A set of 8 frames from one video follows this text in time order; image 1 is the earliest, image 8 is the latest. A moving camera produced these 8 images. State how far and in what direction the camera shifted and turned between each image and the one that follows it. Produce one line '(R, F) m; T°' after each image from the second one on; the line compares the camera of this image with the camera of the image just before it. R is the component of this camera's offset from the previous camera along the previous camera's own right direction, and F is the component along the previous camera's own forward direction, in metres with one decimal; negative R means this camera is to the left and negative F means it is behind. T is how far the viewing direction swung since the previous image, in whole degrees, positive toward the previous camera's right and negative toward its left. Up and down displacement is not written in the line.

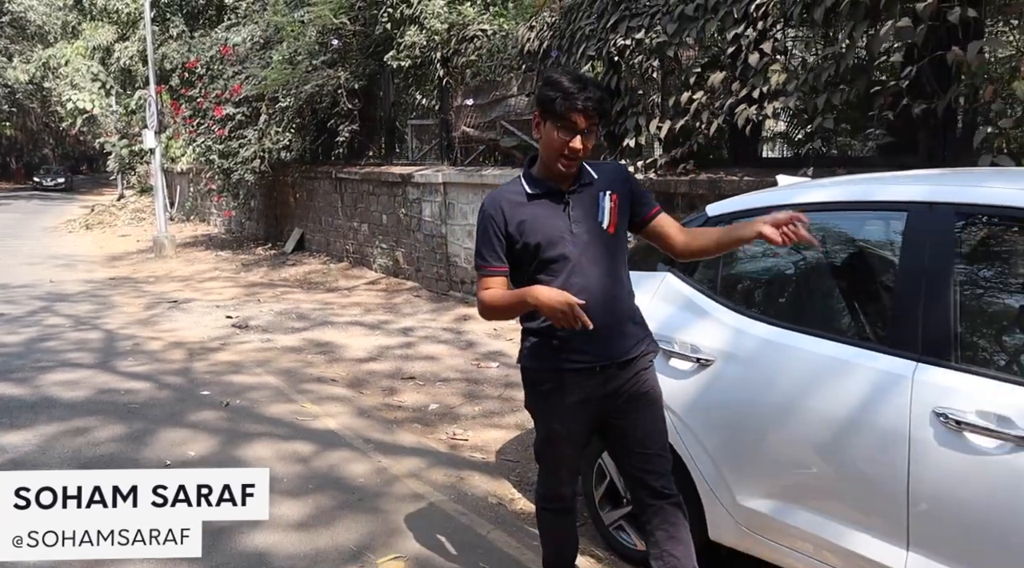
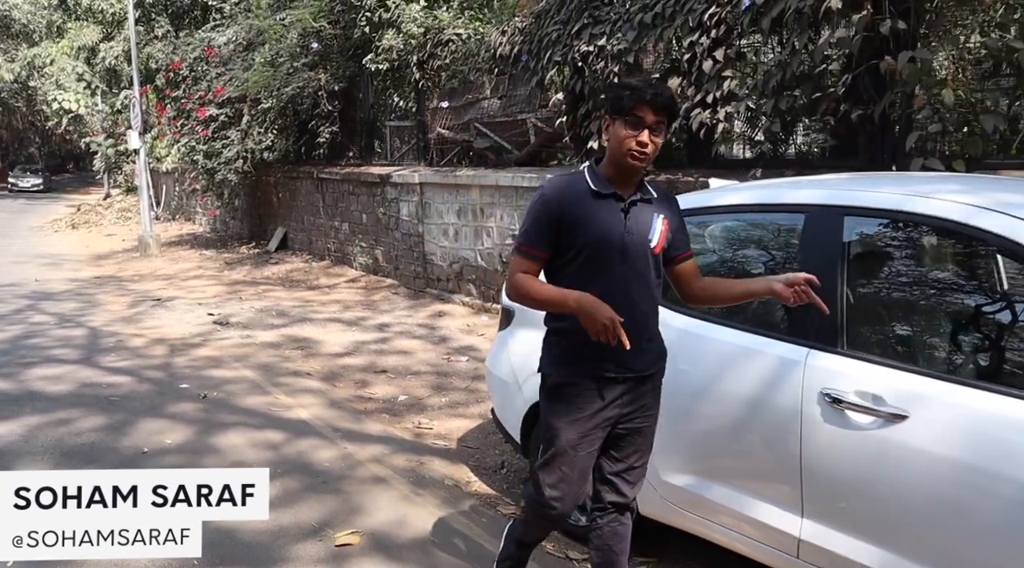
(+0.2, -0.3) m; +1°
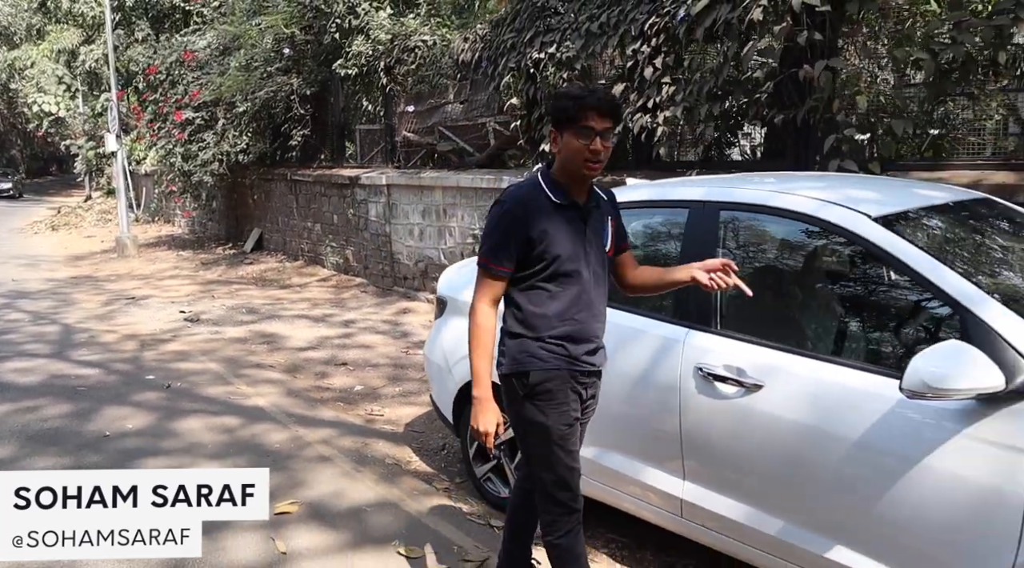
(+0.3, -0.3) m; +1°
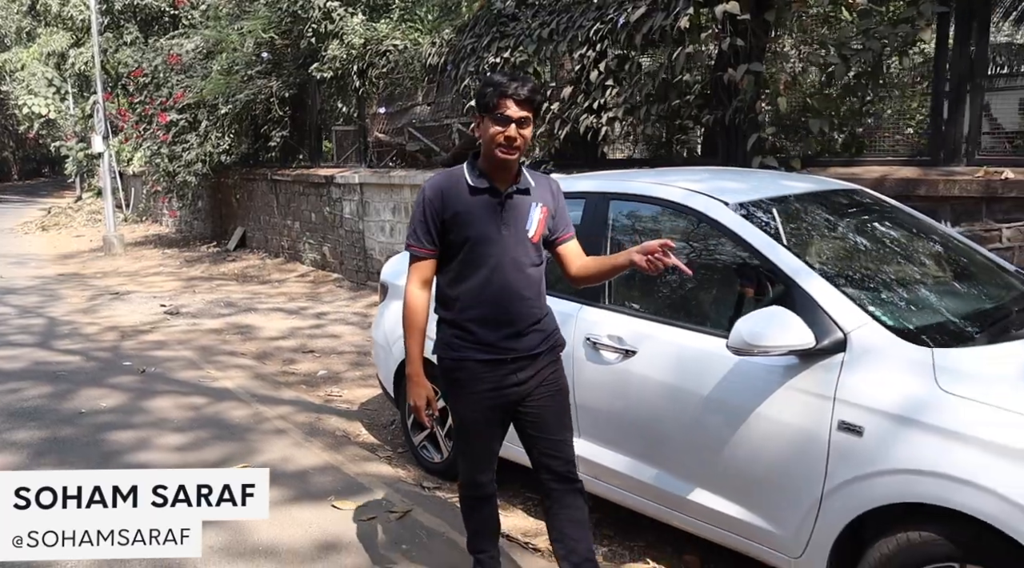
(+0.3, -0.4) m; 0°
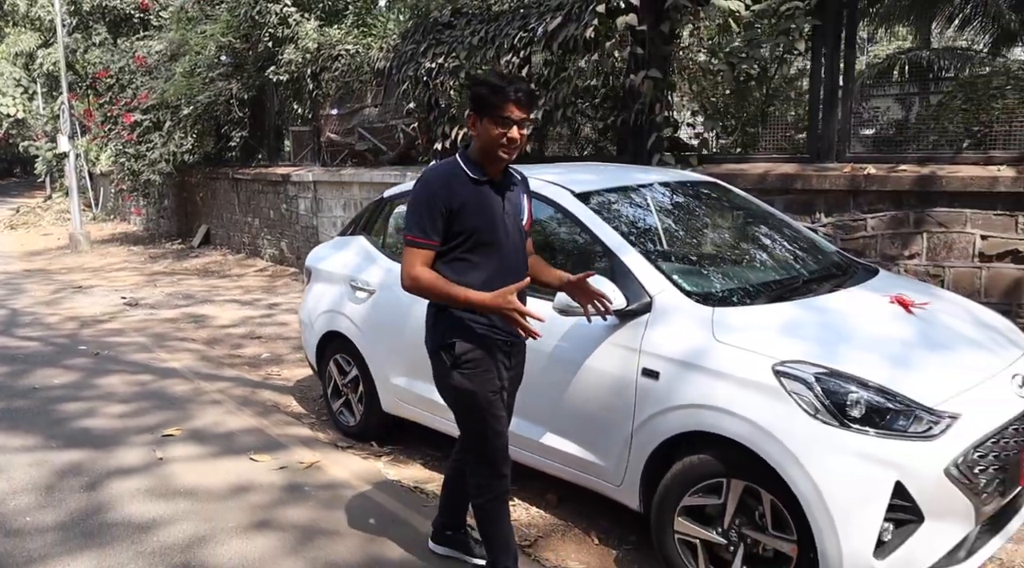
(+0.5, -0.6) m; +1°
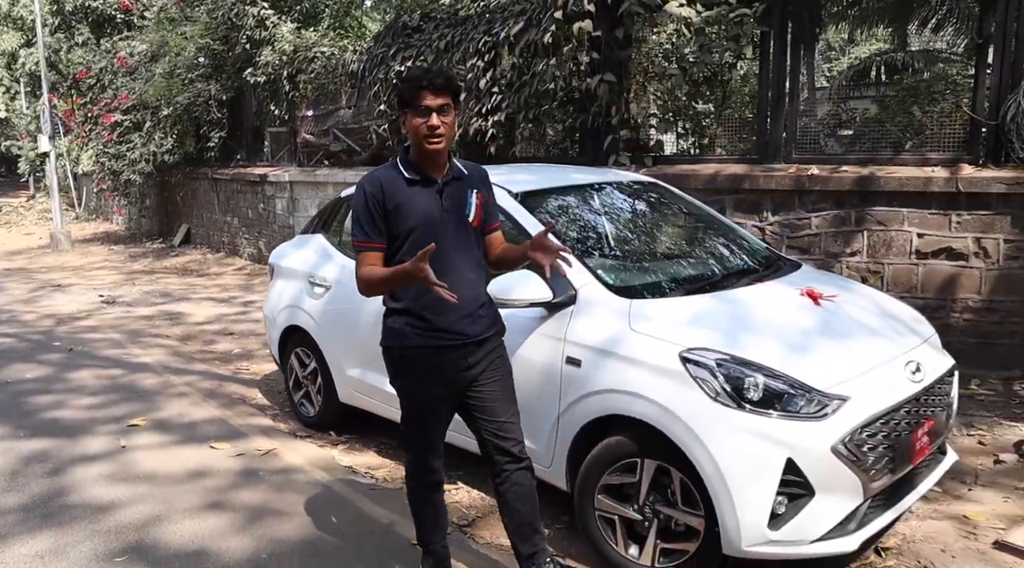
(+0.2, -0.2) m; +1°
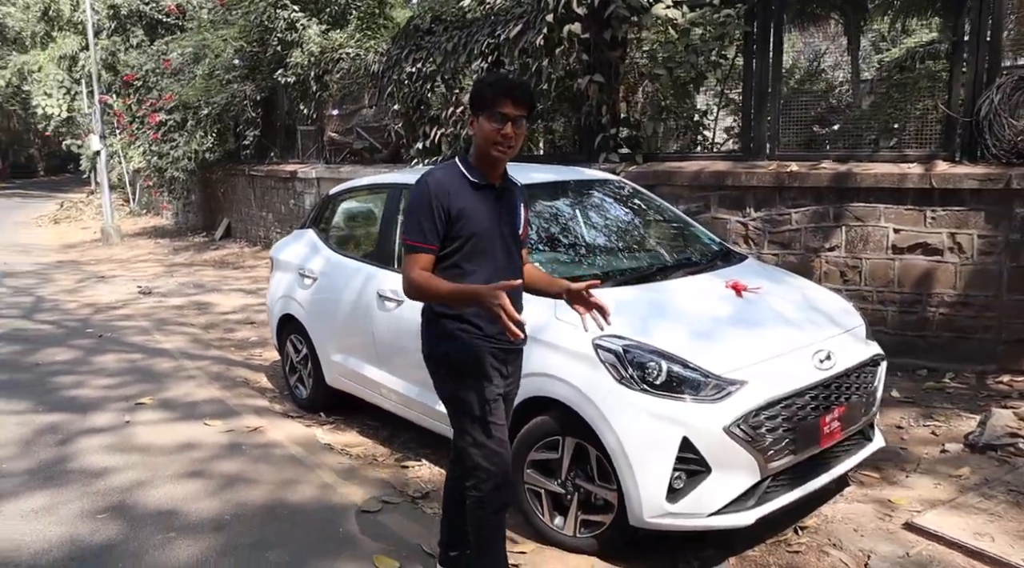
(+0.5, -0.3) m; -4°
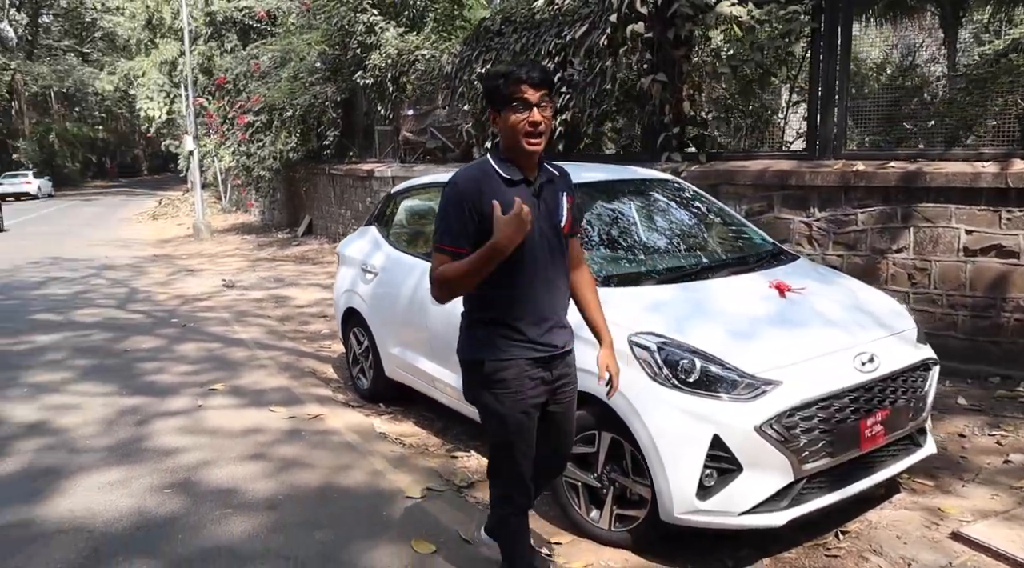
(+0.2, -0.1) m; -6°
